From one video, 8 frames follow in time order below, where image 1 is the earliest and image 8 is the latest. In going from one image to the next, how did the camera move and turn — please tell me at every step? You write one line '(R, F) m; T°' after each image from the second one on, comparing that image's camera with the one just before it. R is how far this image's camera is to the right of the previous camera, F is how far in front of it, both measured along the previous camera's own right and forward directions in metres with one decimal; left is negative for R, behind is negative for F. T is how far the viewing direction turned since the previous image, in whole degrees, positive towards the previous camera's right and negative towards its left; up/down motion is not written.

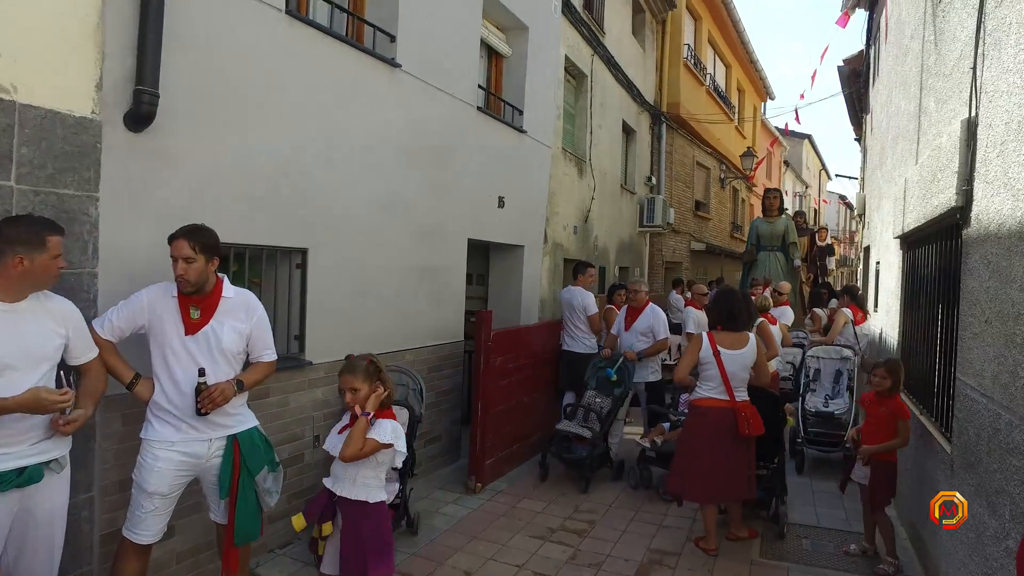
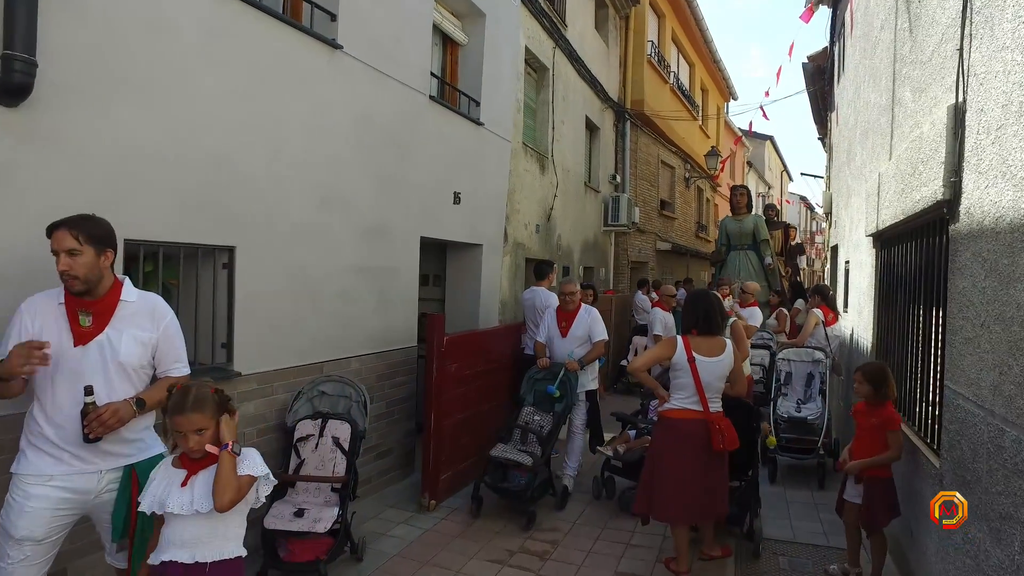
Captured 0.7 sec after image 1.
(+0.1, +0.4) m; +3°
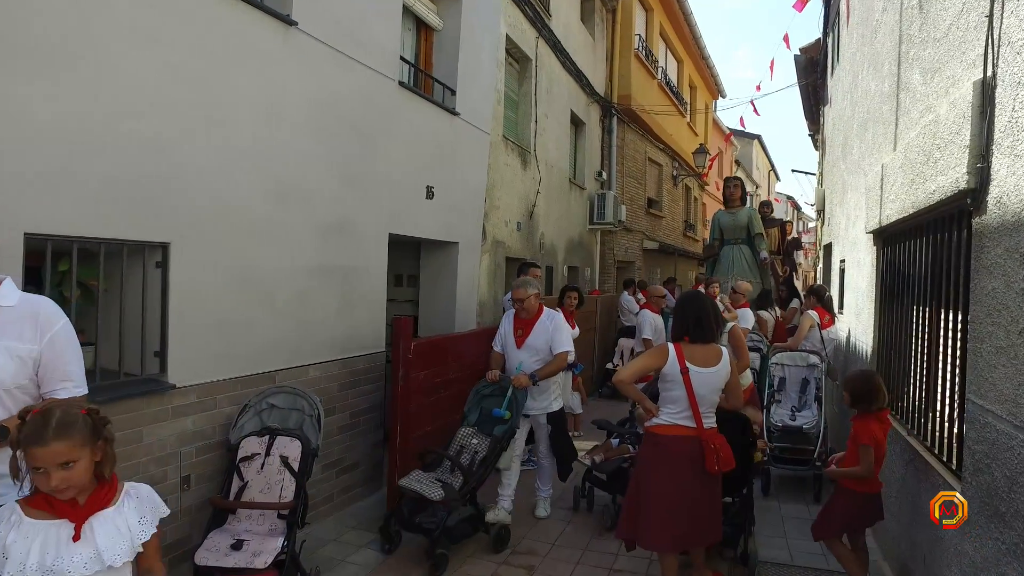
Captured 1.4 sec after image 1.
(+0.1, +0.4) m; +1°
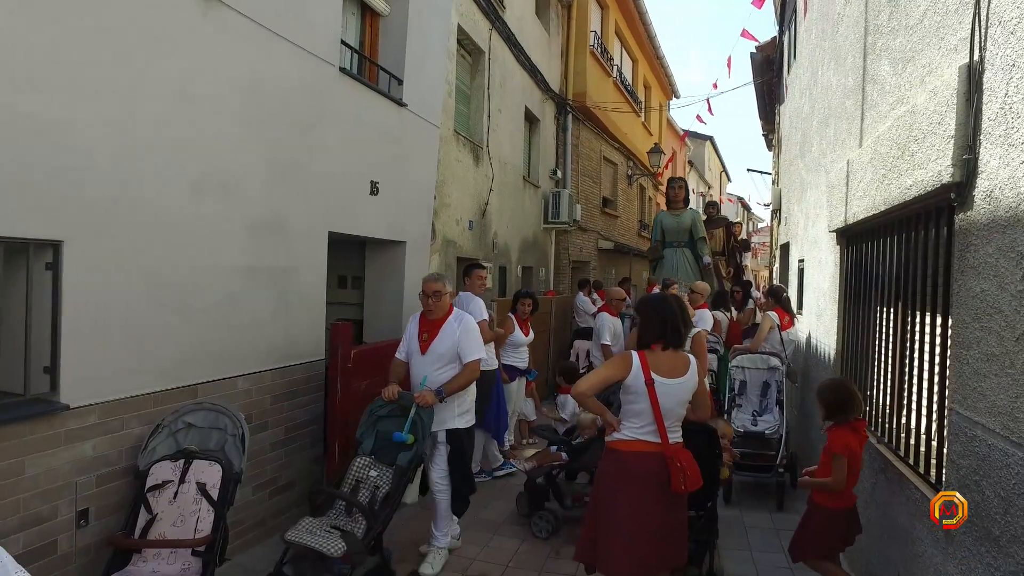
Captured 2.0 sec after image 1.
(0.0, +0.3) m; +4°
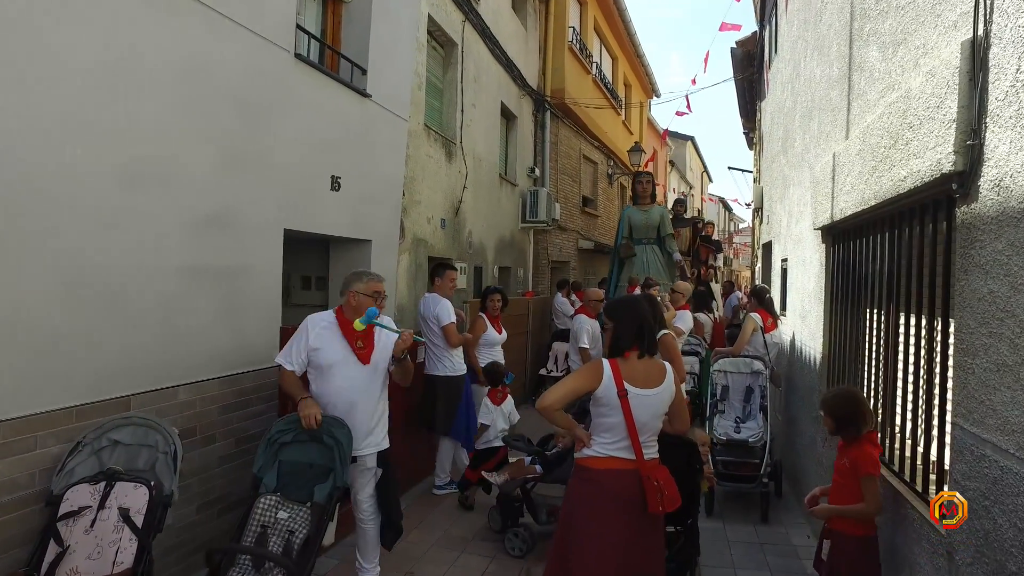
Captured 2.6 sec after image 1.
(+0.1, +0.3) m; +1°
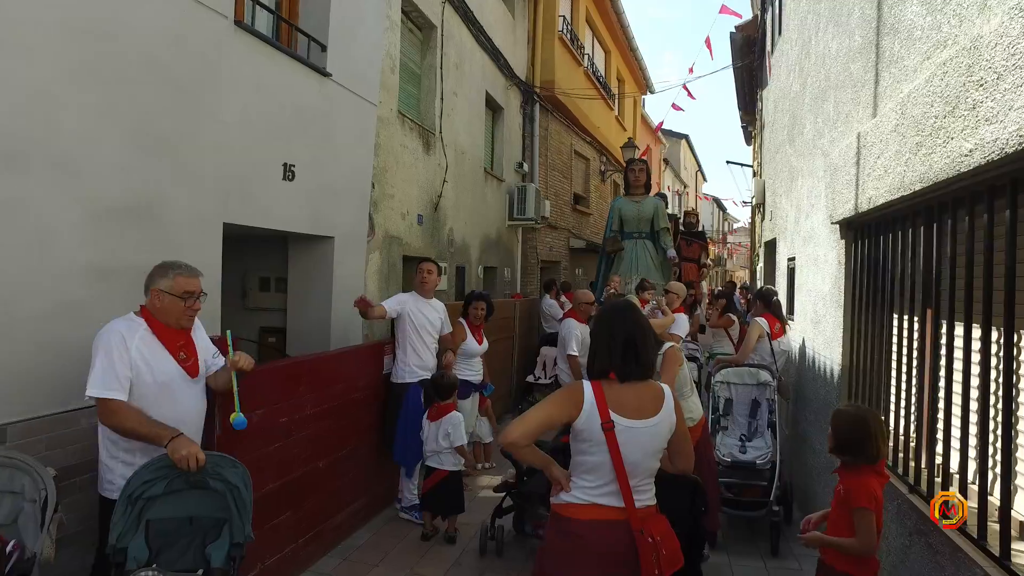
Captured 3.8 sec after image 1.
(+0.1, +0.6) m; +1°
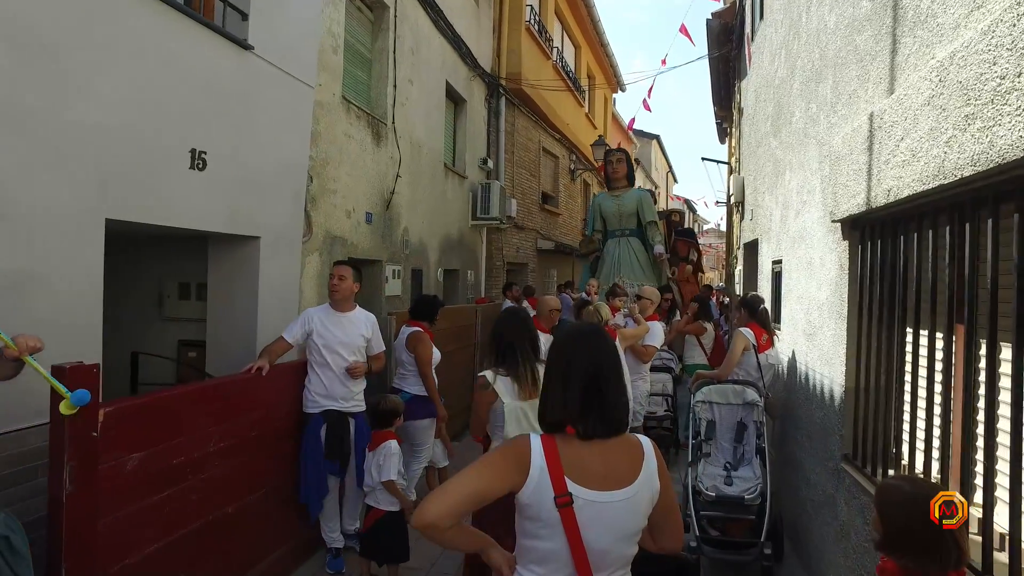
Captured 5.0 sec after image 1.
(+0.1, +0.7) m; +2°
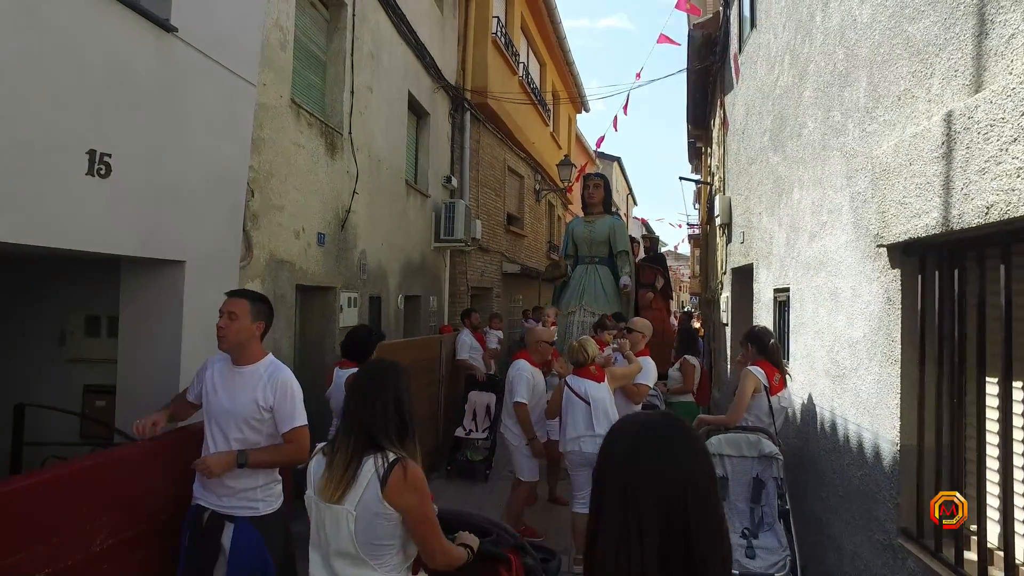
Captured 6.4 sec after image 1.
(-0.1, +0.7) m; +3°
